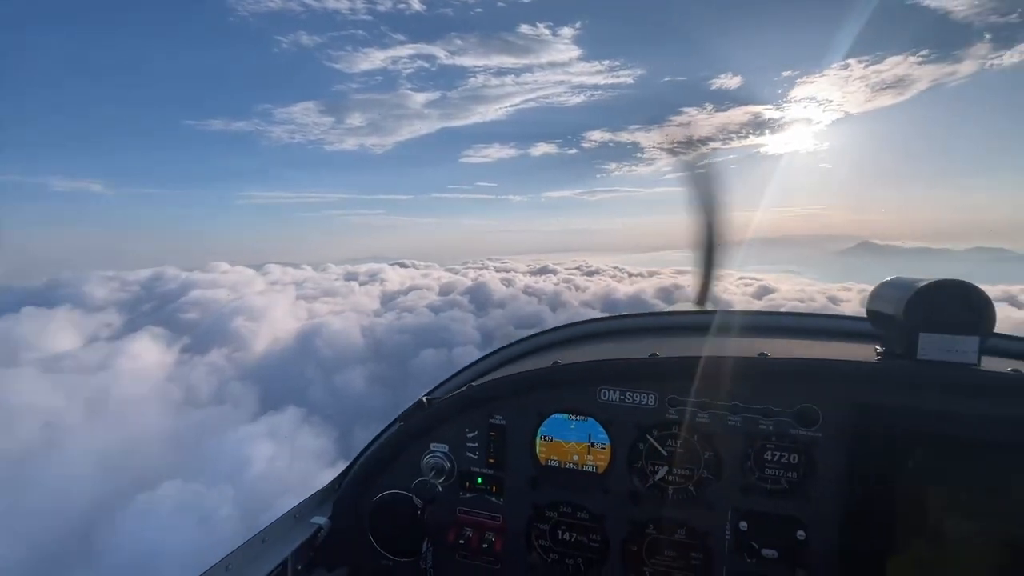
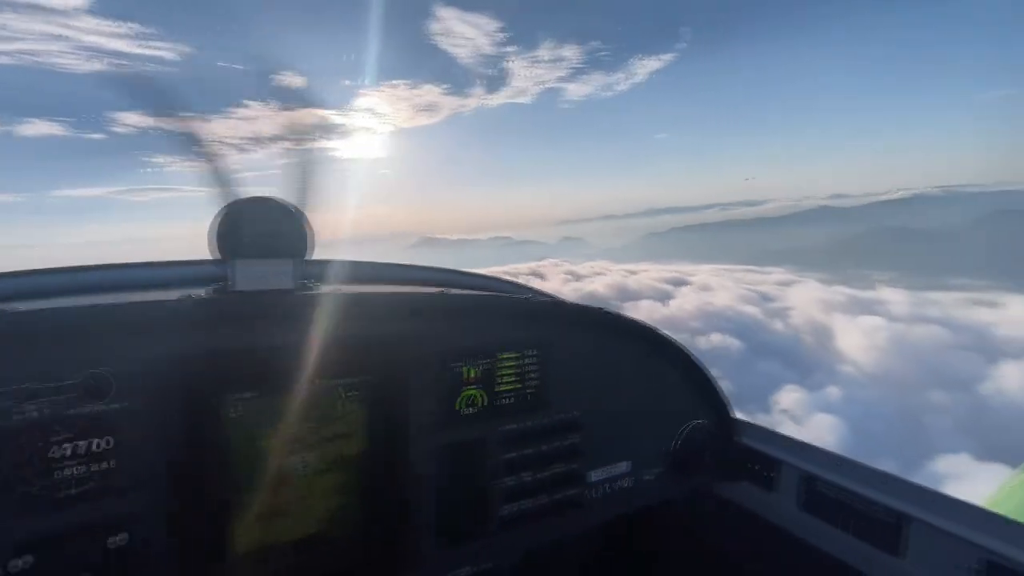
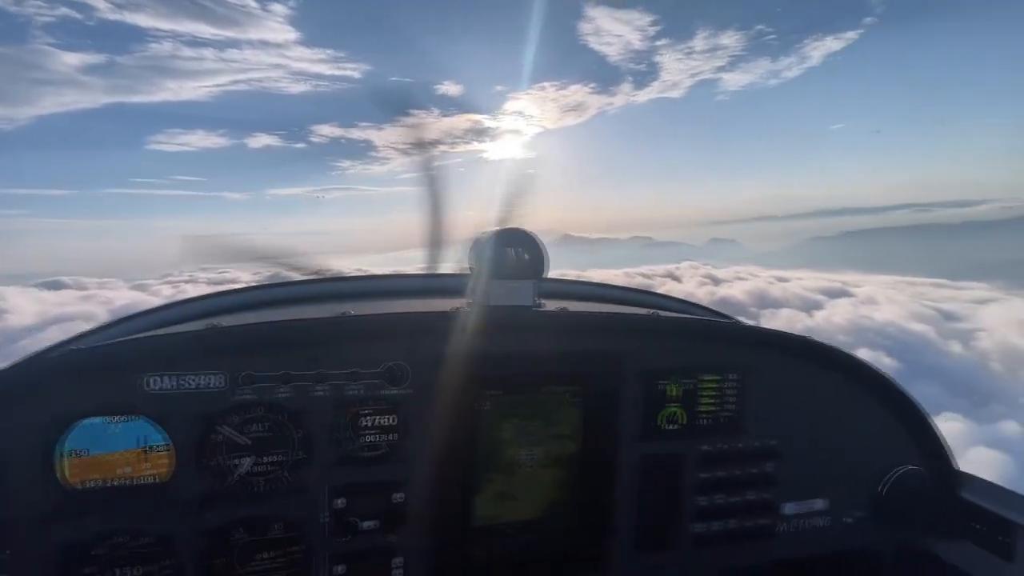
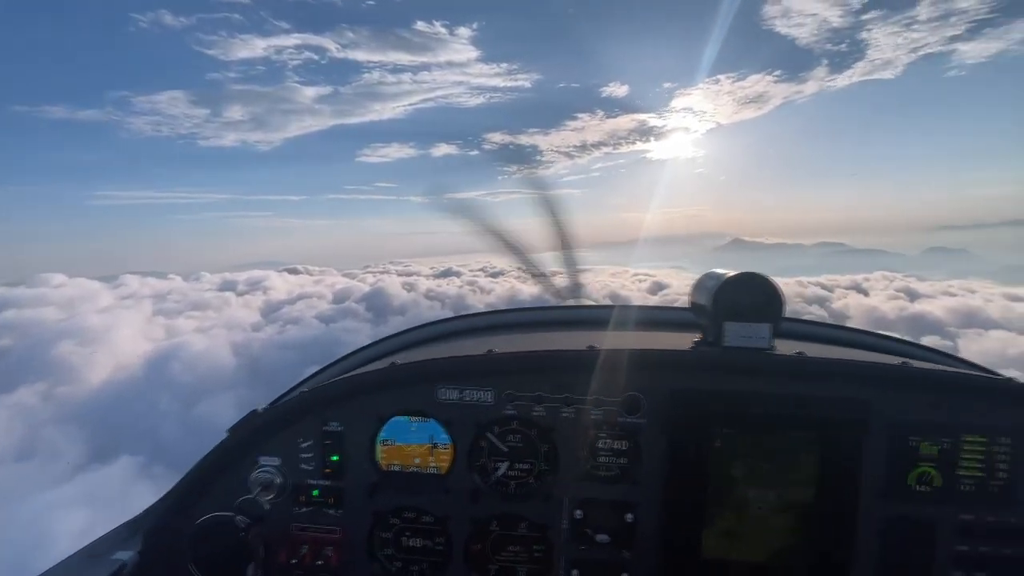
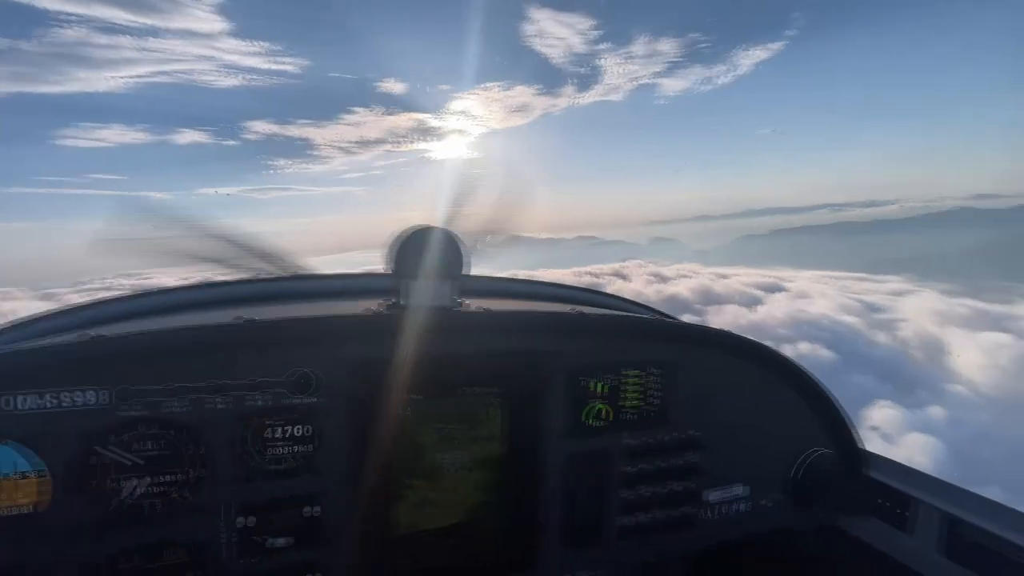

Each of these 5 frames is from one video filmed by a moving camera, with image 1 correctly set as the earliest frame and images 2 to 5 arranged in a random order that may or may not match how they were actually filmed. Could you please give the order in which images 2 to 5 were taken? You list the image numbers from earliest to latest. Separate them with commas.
4, 3, 5, 2
